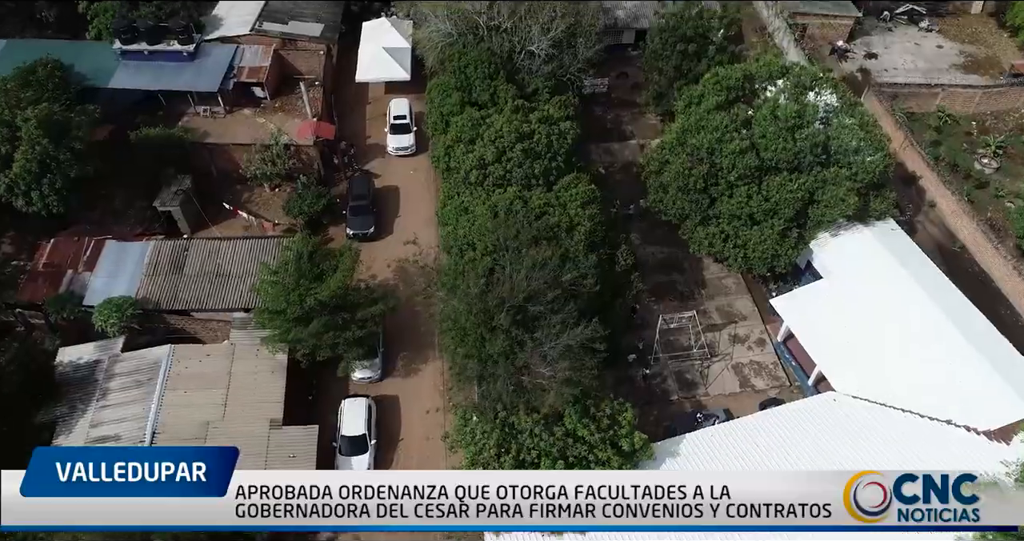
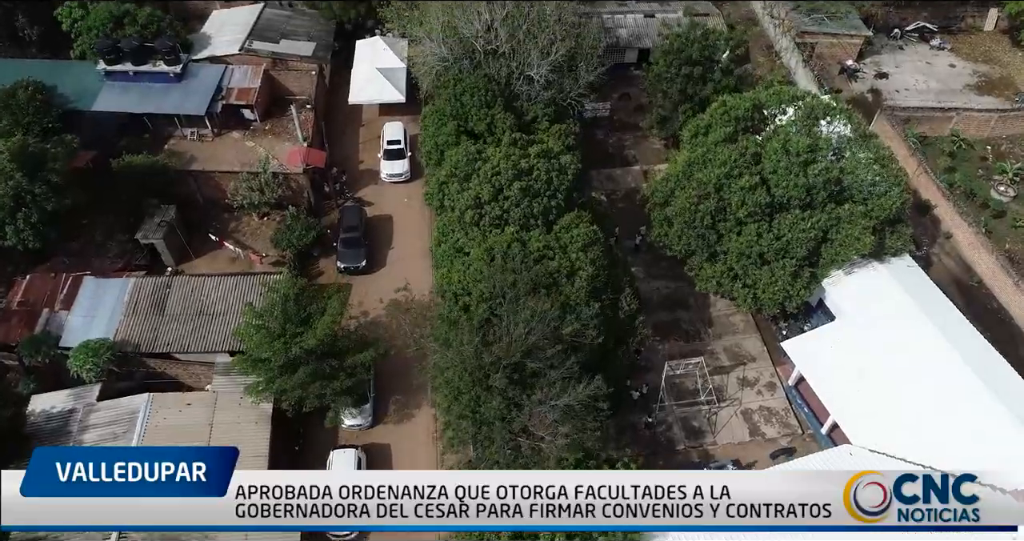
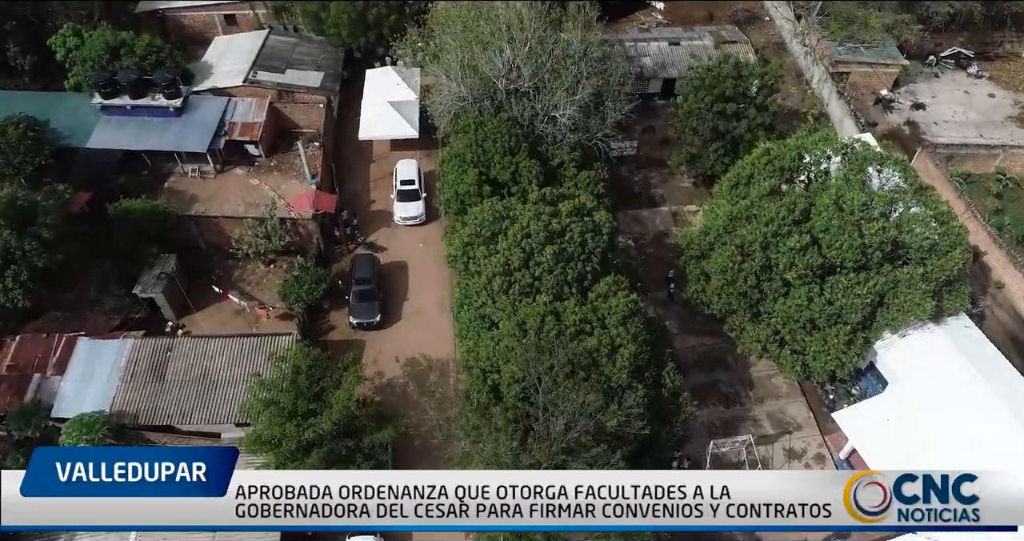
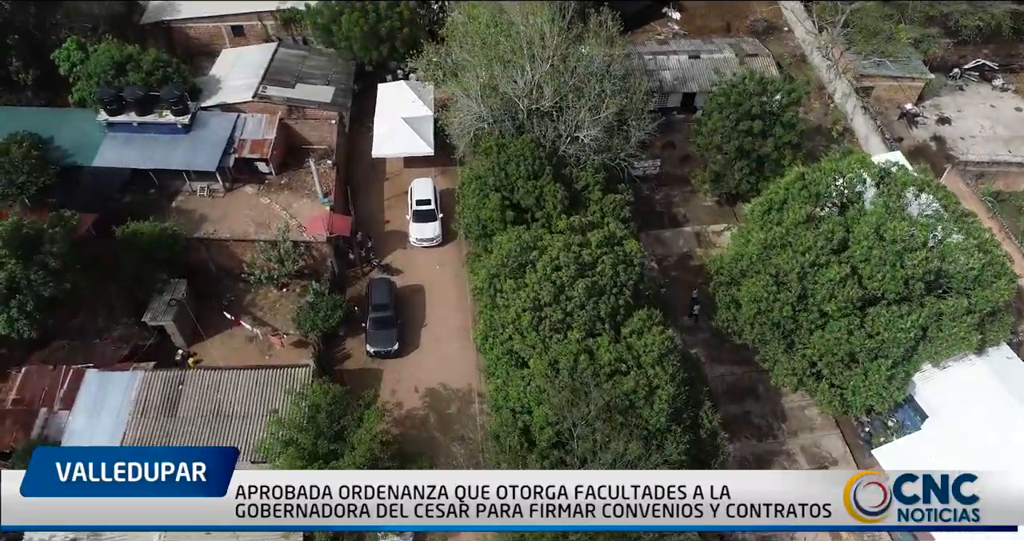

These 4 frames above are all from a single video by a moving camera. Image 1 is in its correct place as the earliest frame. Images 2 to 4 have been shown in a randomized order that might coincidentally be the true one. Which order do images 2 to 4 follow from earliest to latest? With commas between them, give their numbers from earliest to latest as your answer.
2, 3, 4
